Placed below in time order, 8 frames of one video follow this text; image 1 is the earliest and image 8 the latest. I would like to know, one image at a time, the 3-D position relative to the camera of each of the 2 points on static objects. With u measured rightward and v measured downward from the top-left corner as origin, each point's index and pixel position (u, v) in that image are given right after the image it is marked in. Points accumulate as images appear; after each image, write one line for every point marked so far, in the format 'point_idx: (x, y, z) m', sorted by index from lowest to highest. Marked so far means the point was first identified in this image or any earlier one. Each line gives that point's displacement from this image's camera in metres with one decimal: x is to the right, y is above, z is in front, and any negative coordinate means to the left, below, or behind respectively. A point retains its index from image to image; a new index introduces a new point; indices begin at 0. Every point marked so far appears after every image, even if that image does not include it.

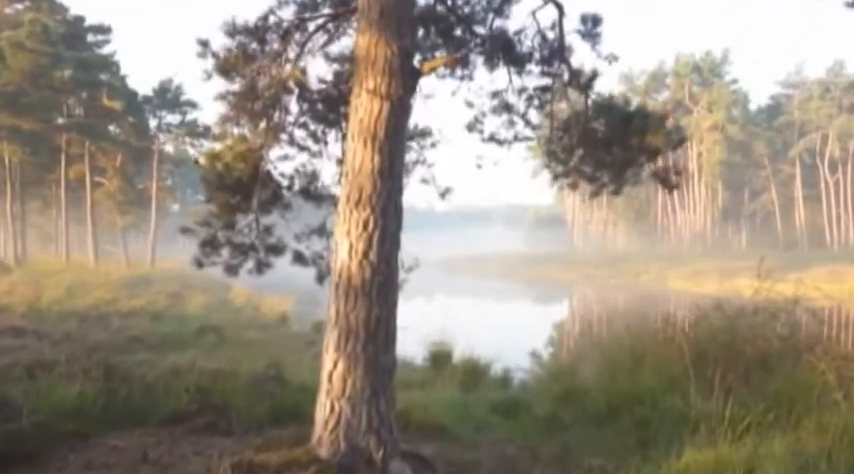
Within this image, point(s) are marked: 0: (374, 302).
0: (-0.3, -0.4, +5.2) m
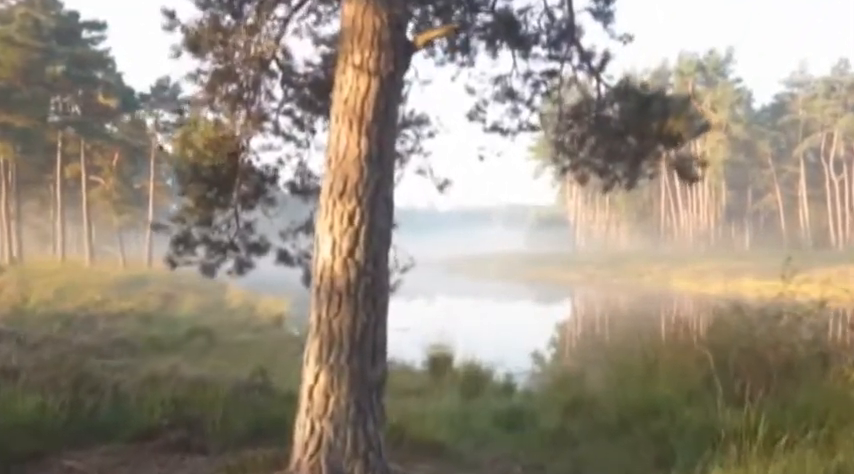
0: (-0.3, -0.3, +4.5) m
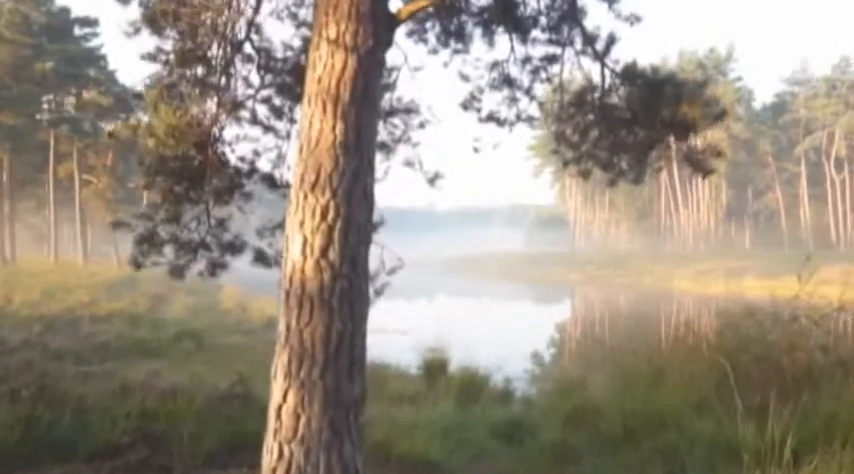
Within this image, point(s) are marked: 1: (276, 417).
0: (-0.4, -0.3, +4.0) m
1: (-0.7, -0.8, +4.0) m
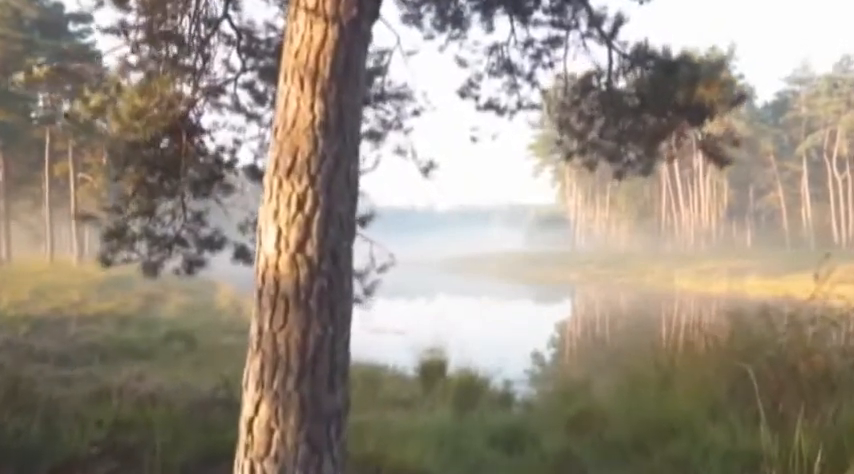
0: (-0.4, -0.3, +3.5) m
1: (-0.7, -0.7, +3.6) m
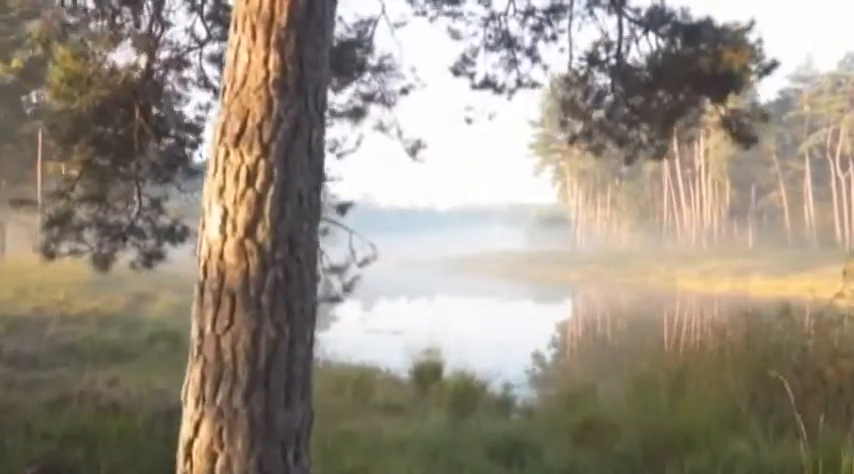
0: (-0.5, -0.3, +2.9) m
1: (-0.8, -0.7, +2.9) m
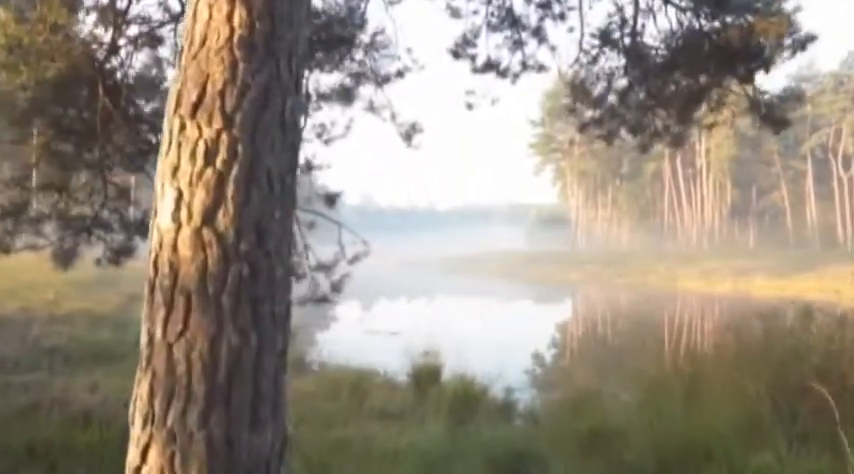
0: (-0.5, -0.2, +2.4) m
1: (-0.8, -0.7, +2.5) m
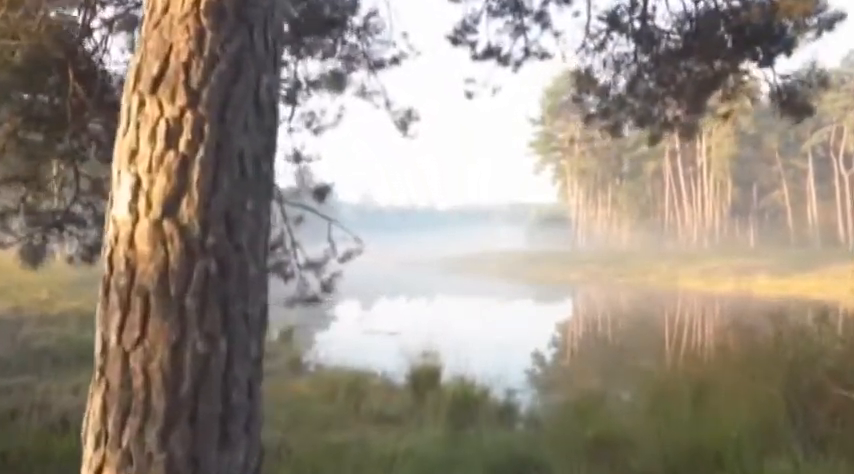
0: (-0.5, -0.2, +2.1) m
1: (-0.8, -0.6, +2.2) m
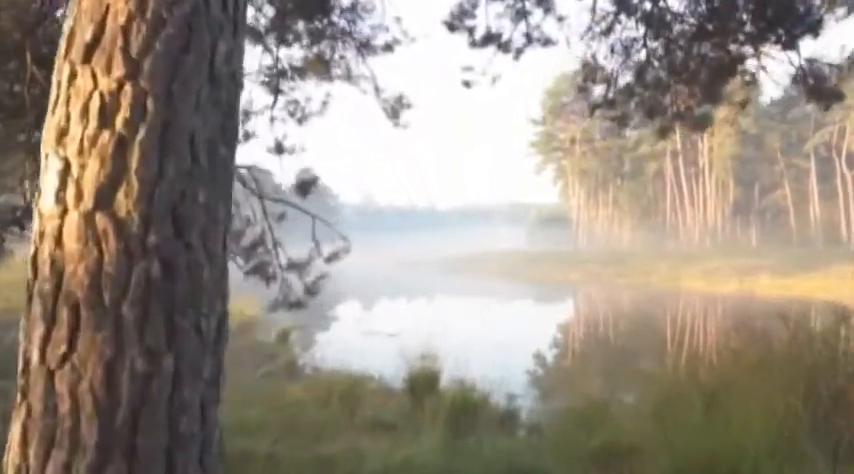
0: (-0.6, -0.2, +1.8) m
1: (-0.8, -0.6, +1.8) m
